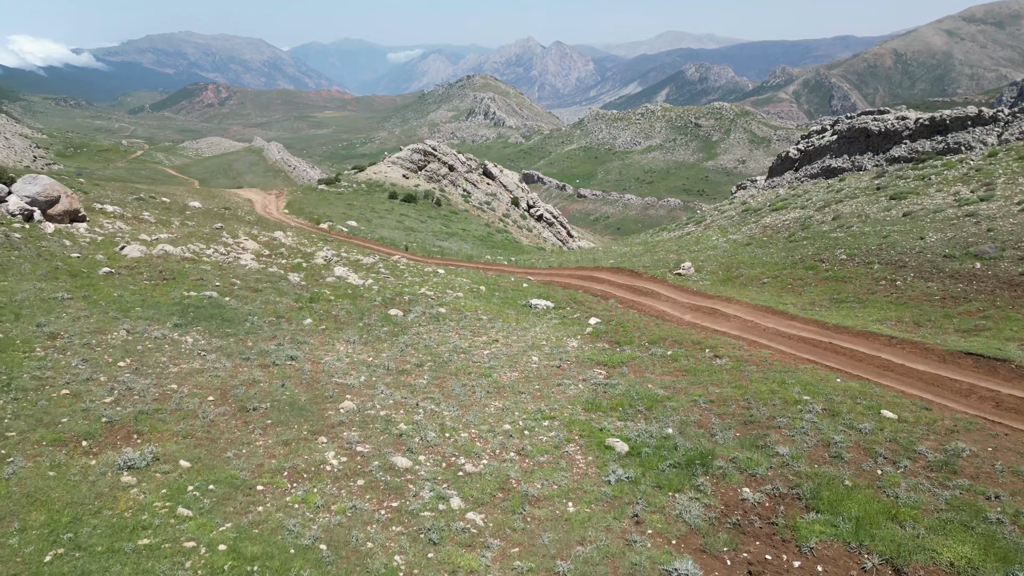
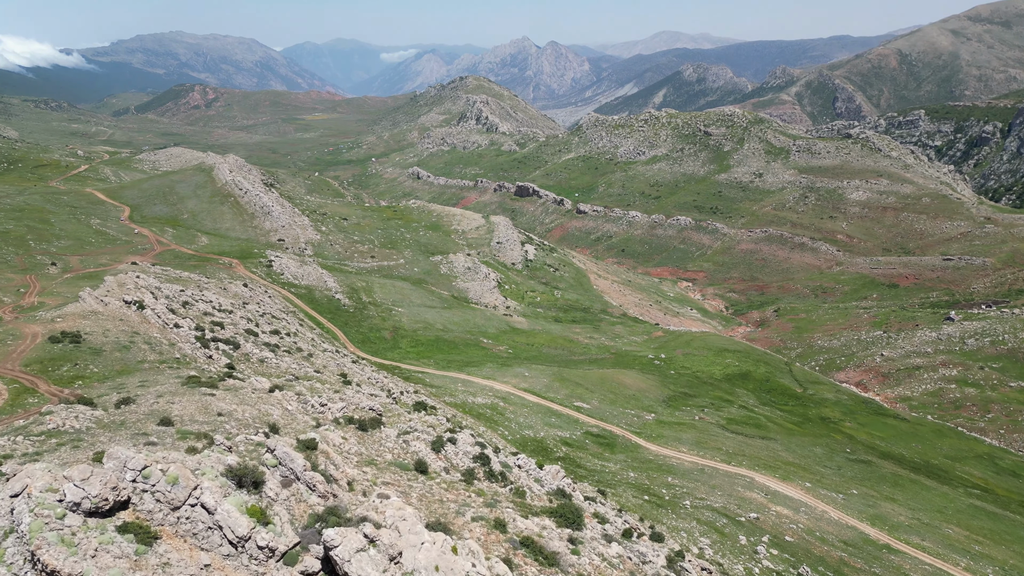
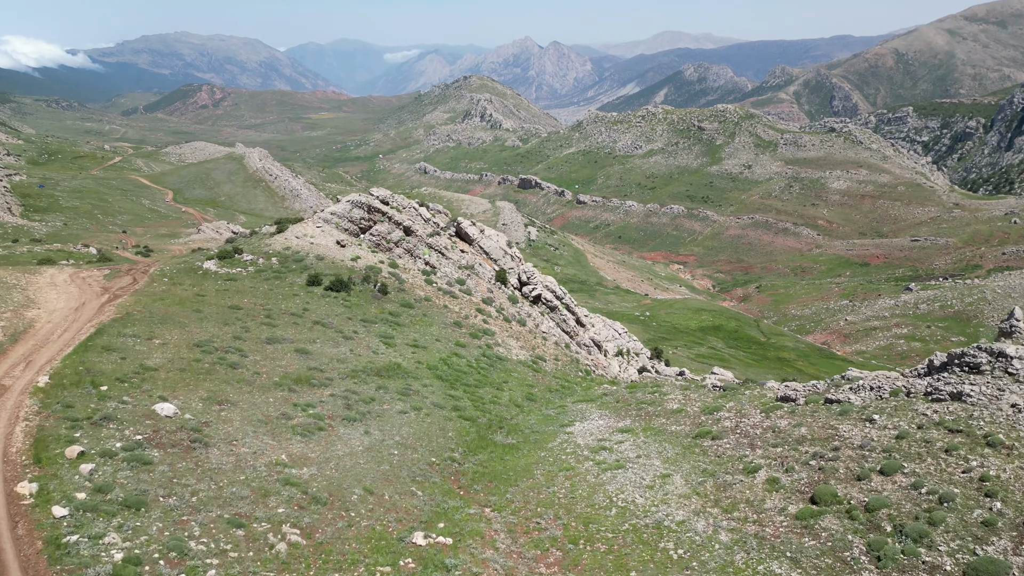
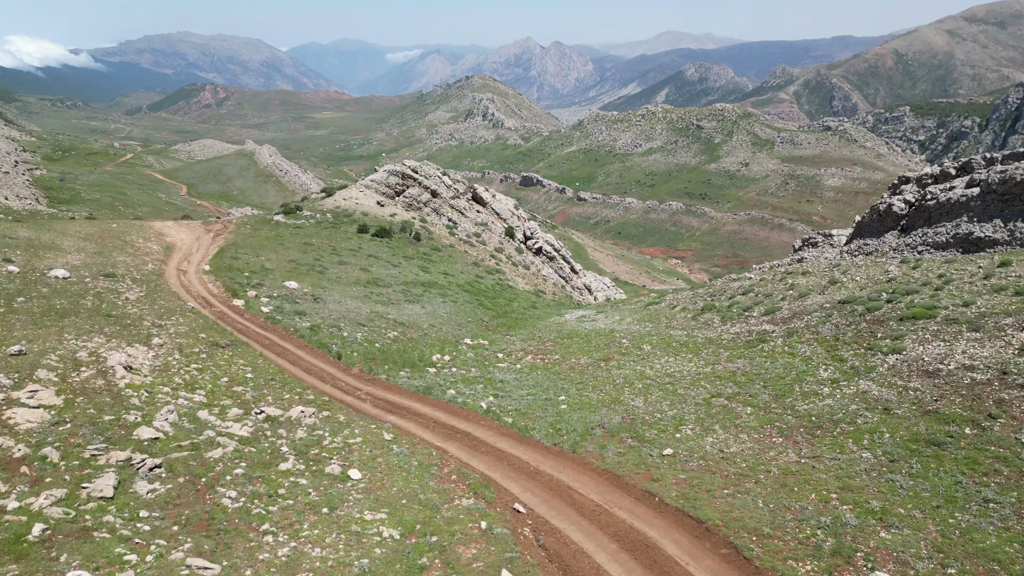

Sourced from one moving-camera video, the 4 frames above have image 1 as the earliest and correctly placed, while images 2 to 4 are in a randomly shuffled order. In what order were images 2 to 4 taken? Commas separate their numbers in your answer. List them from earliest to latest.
4, 3, 2
